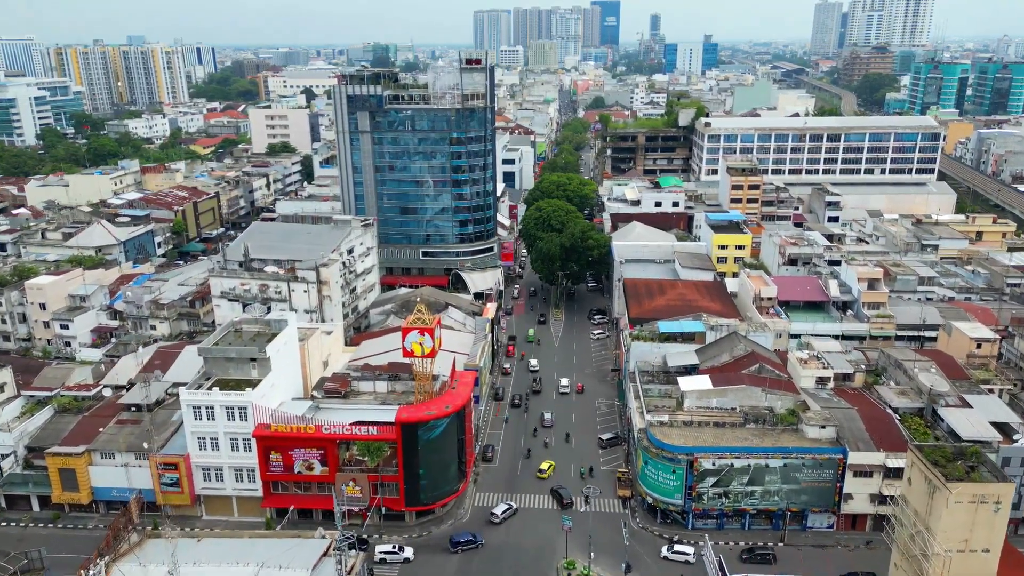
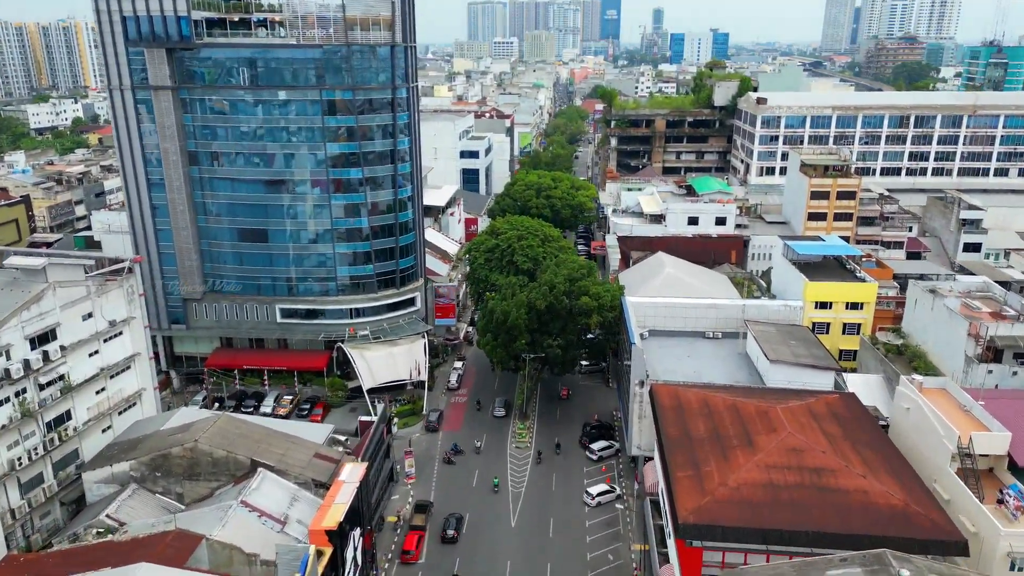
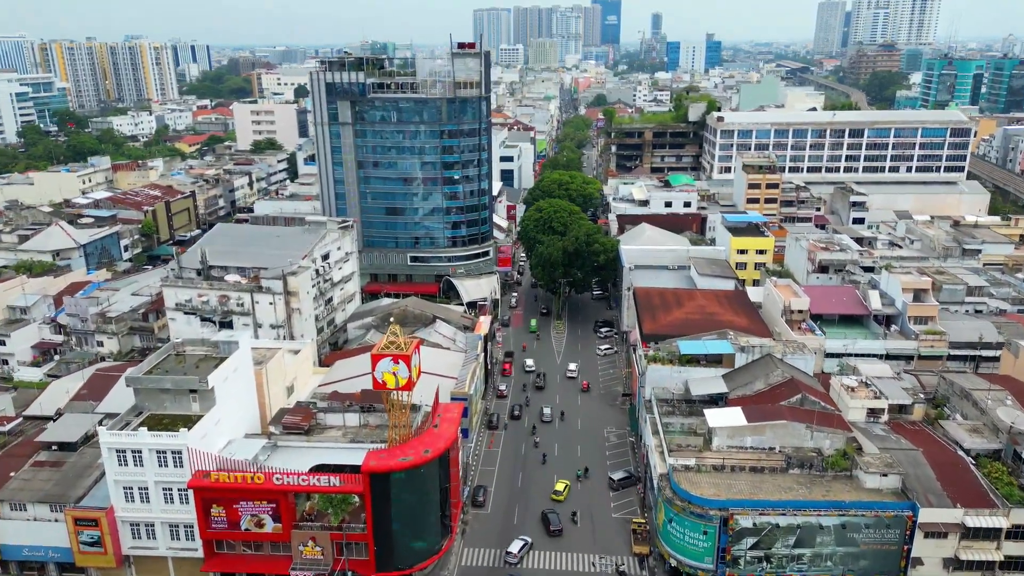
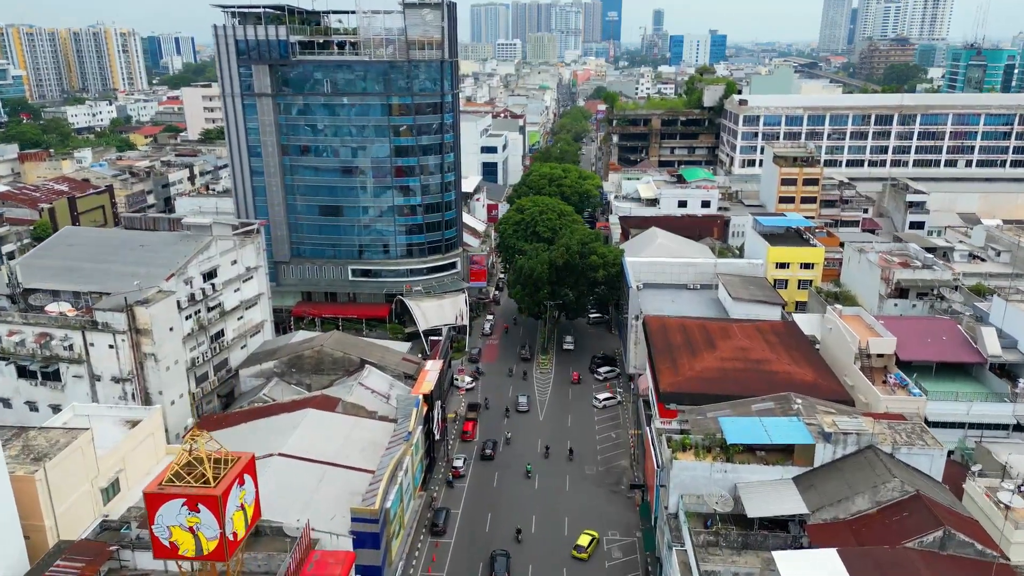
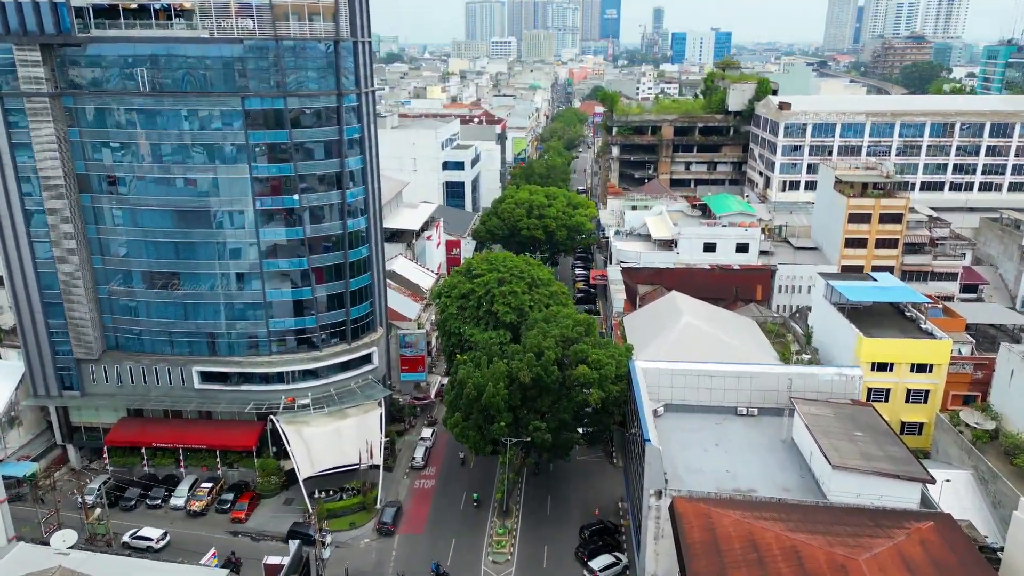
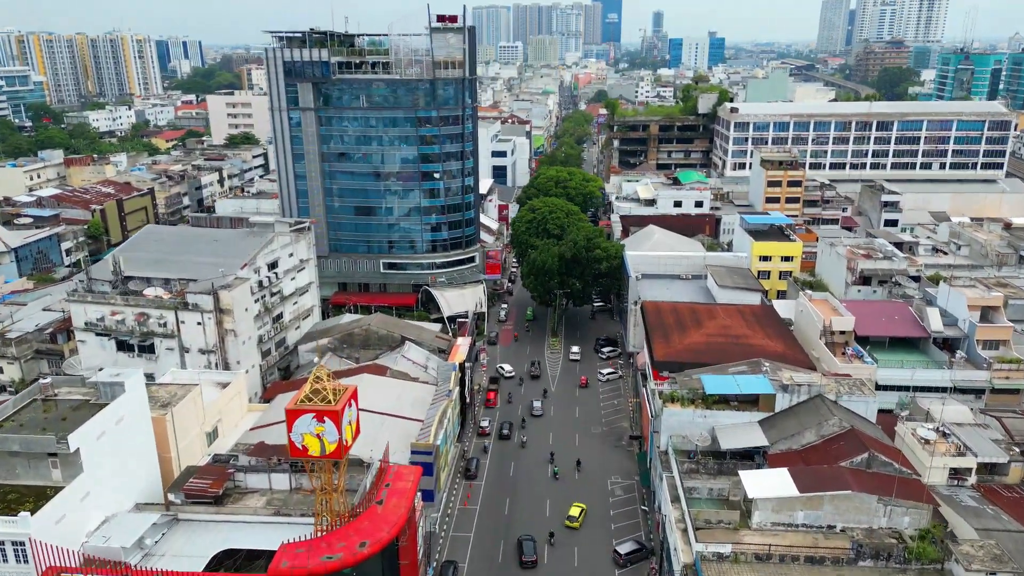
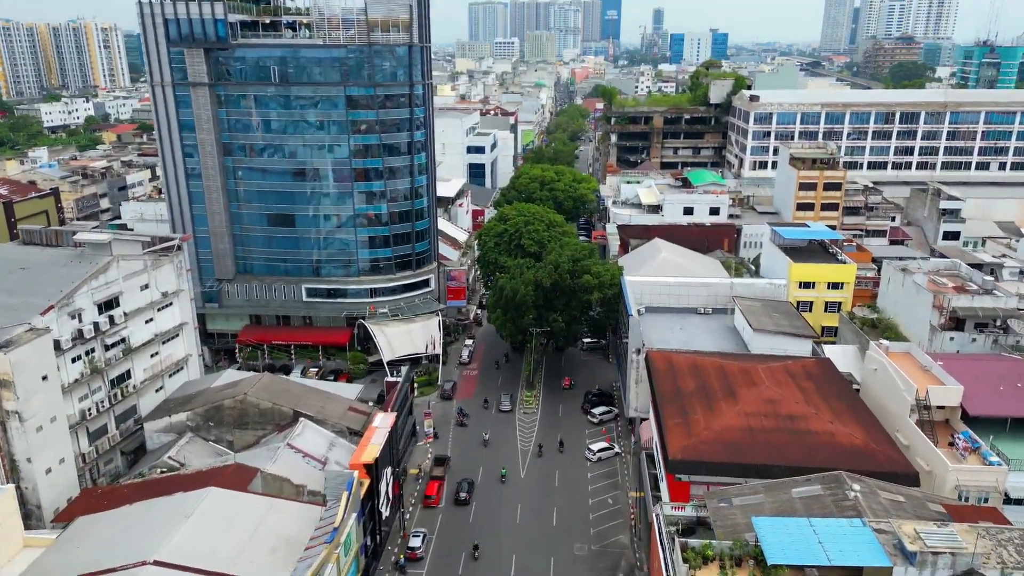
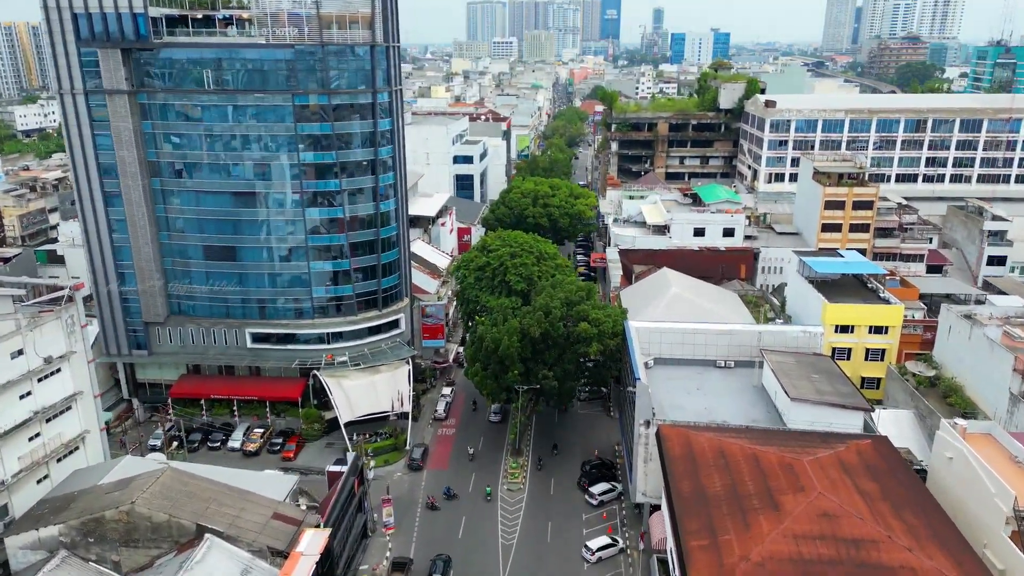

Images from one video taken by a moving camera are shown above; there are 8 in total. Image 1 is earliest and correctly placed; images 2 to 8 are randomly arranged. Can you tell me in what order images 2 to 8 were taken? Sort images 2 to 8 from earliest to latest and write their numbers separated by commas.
3, 6, 4, 7, 2, 8, 5
